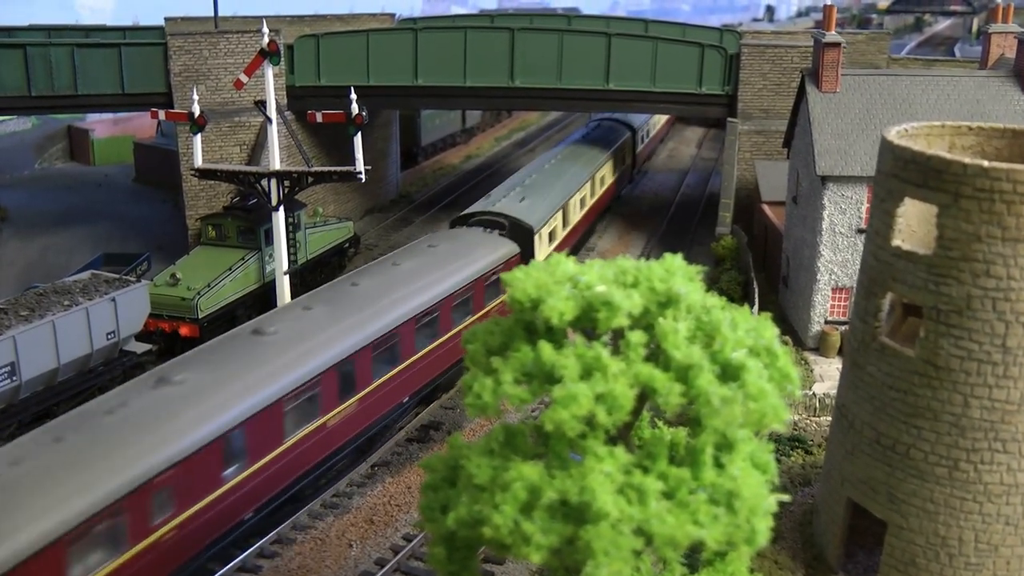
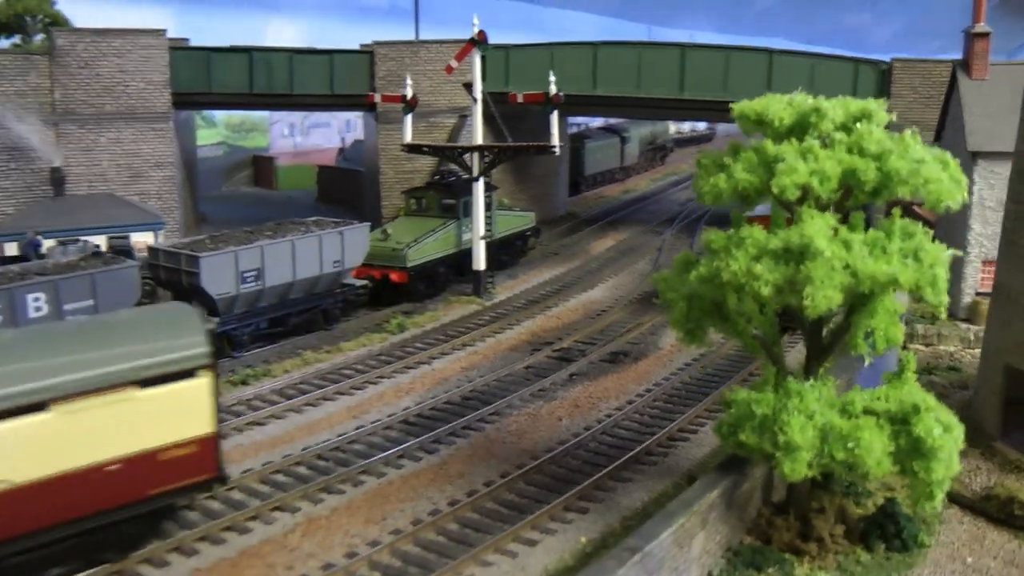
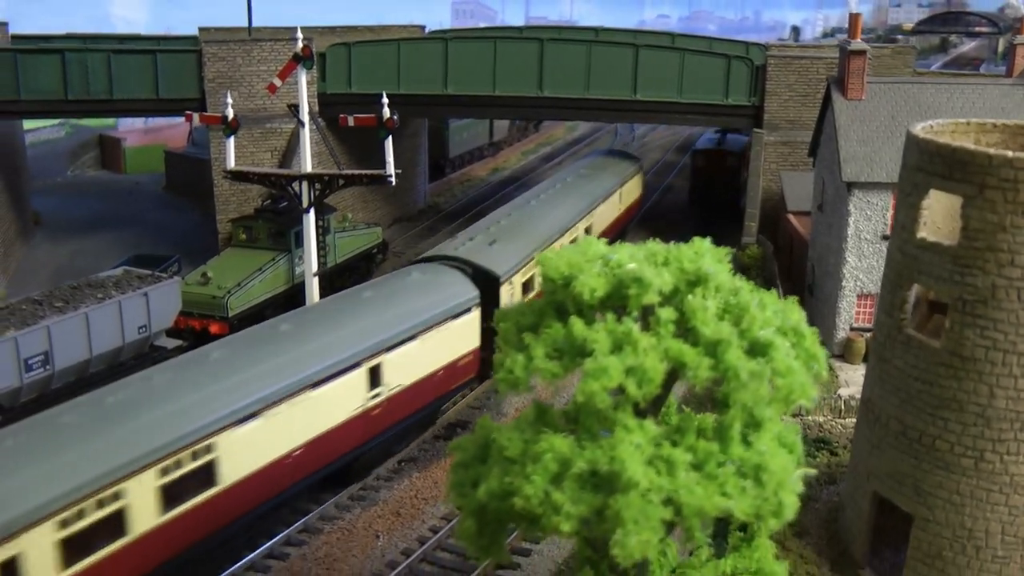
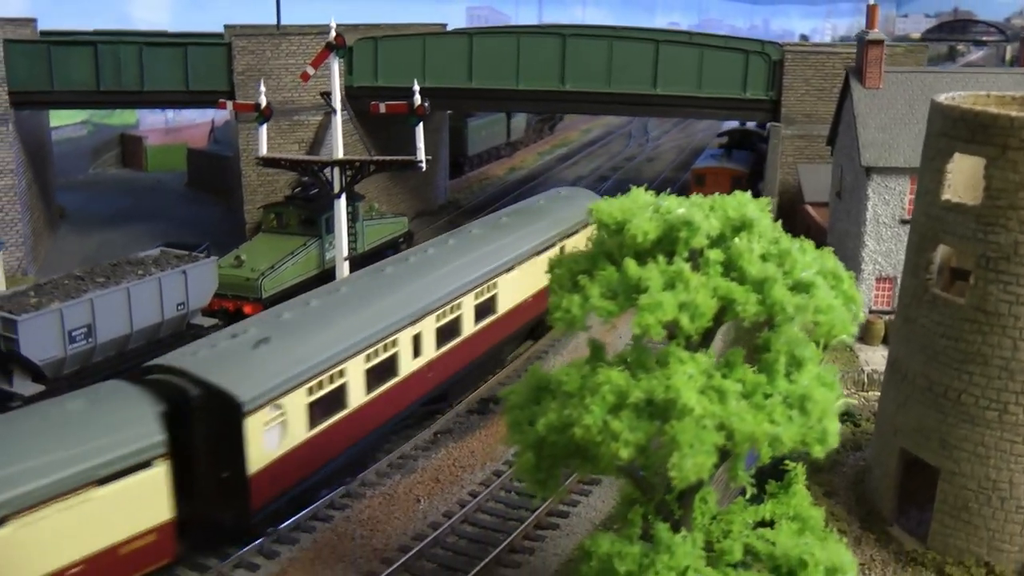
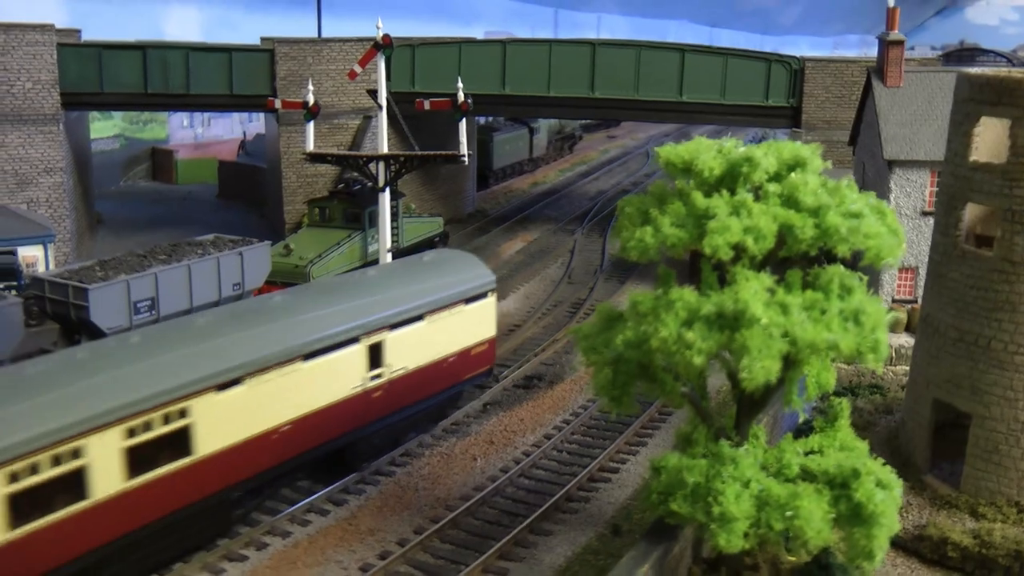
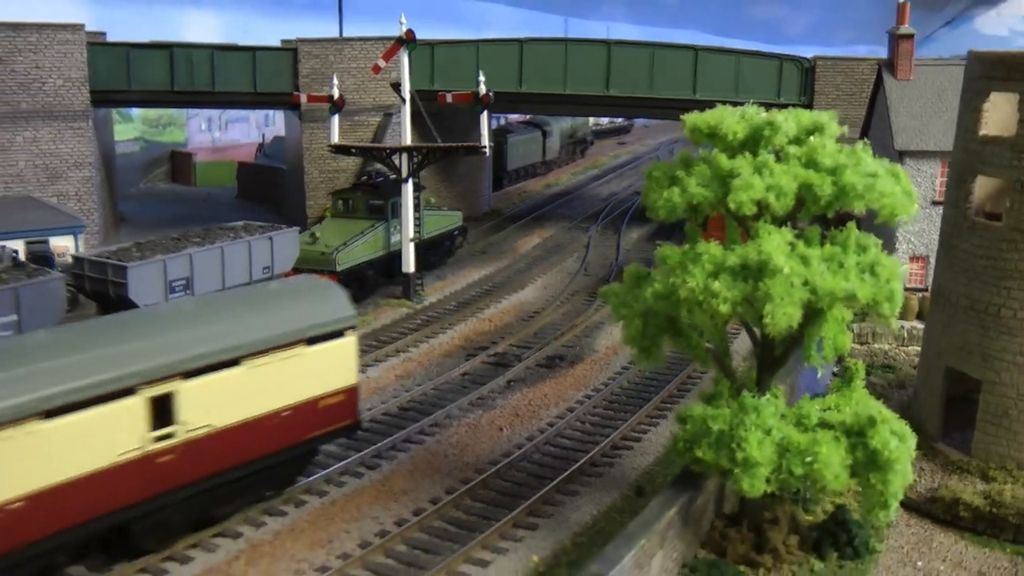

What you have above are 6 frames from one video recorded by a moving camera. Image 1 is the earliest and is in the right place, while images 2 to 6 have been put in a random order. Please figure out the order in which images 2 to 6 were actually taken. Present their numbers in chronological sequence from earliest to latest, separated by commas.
3, 4, 5, 6, 2
